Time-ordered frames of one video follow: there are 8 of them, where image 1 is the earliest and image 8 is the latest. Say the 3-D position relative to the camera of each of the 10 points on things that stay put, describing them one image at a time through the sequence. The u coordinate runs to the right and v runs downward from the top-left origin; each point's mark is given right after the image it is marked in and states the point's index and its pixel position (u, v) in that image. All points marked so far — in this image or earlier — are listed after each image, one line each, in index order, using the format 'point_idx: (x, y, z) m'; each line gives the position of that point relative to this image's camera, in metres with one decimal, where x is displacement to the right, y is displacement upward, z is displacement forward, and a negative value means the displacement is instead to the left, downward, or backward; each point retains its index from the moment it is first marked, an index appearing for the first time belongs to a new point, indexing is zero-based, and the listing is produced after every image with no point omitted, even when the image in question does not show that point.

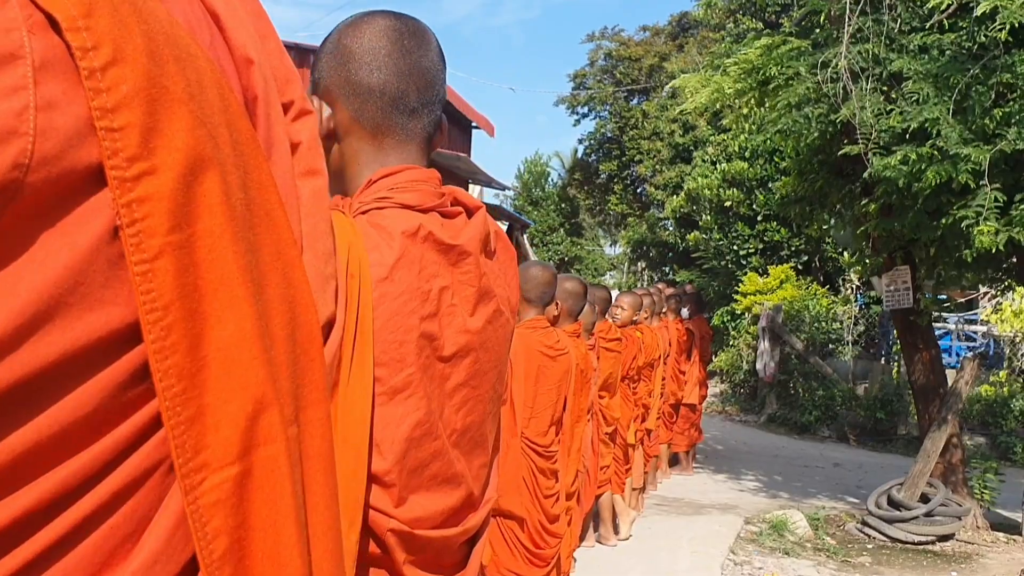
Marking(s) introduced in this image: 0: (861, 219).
0: (+2.2, +0.4, +6.9) m
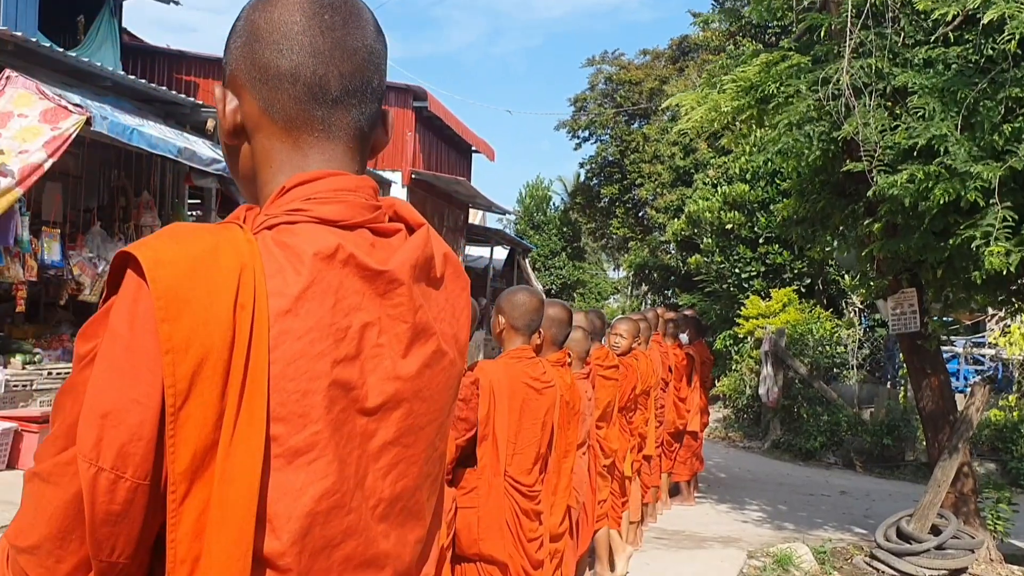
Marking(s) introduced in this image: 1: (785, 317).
0: (+2.1, +0.3, +6.7) m
1: (+3.1, -0.3, +12.9) m
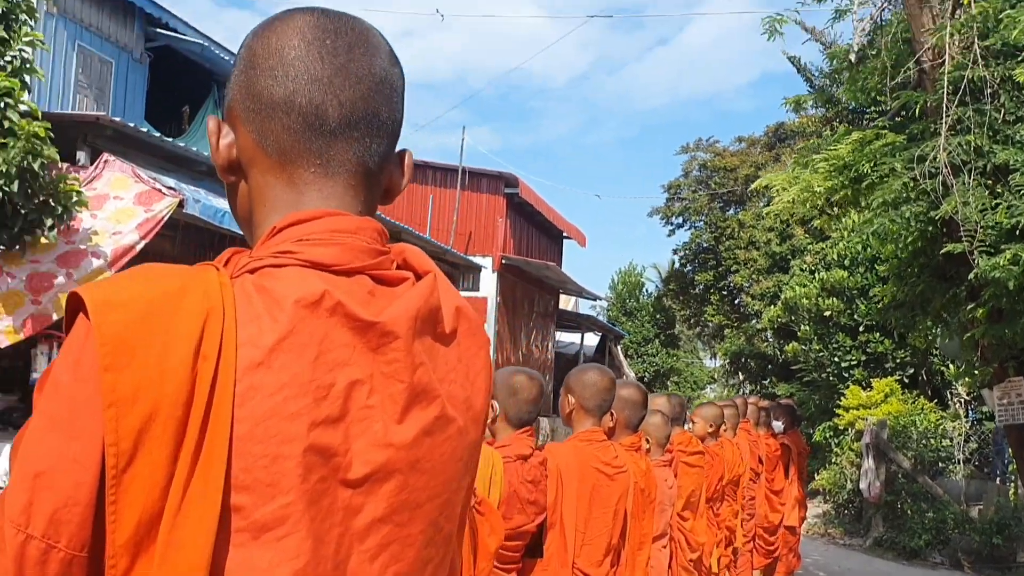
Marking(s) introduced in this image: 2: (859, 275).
0: (+2.6, -0.2, +6.4) m
1: (+4.1, -1.3, +12.4) m
2: (+4.2, +0.2, +13.8) m
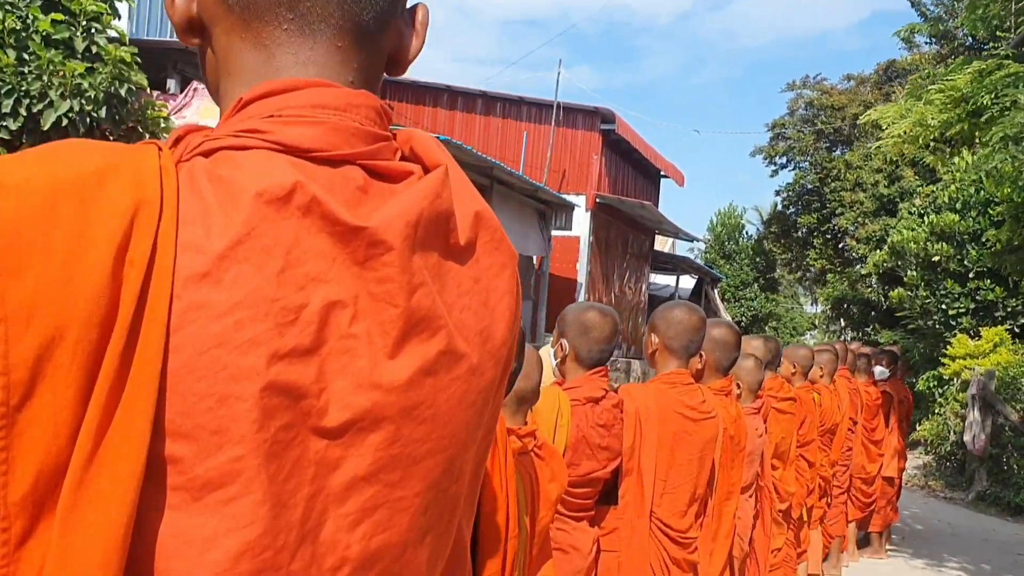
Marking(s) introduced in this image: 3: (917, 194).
0: (+3.1, +0.1, +6.0) m
1: (+5.1, -0.7, +11.9) m
2: (+5.3, +0.8, +13.2) m
3: (+5.6, +1.3, +15.8) m
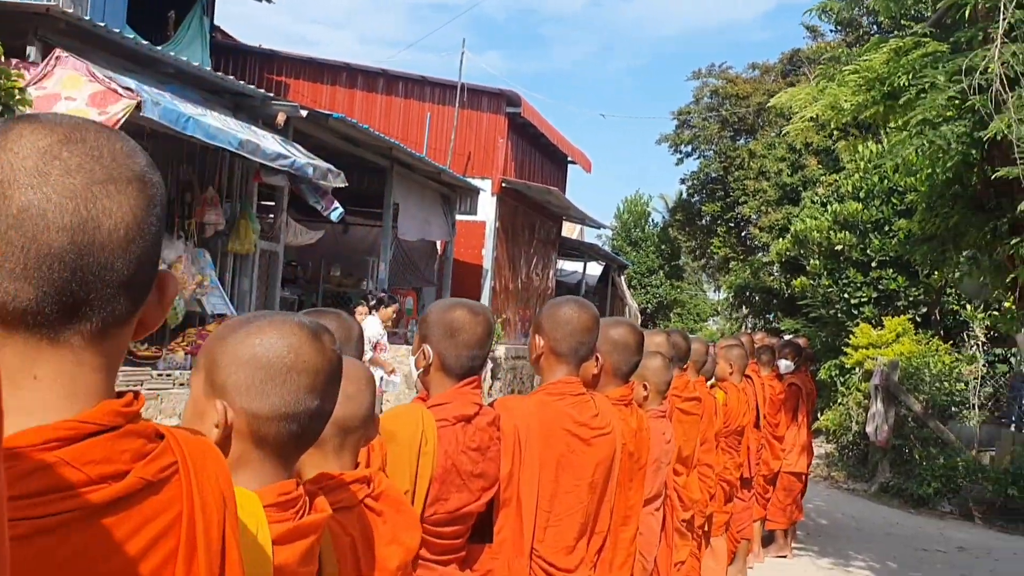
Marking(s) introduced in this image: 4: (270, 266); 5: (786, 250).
0: (+2.5, +0.1, +5.7) m
1: (+4.0, -0.6, +11.8) m
2: (+4.2, +0.9, +13.1) m
3: (+4.3, +1.5, +15.7) m
4: (-2.1, +0.2, +9.9) m
5: (+3.7, +0.5, +15.1) m
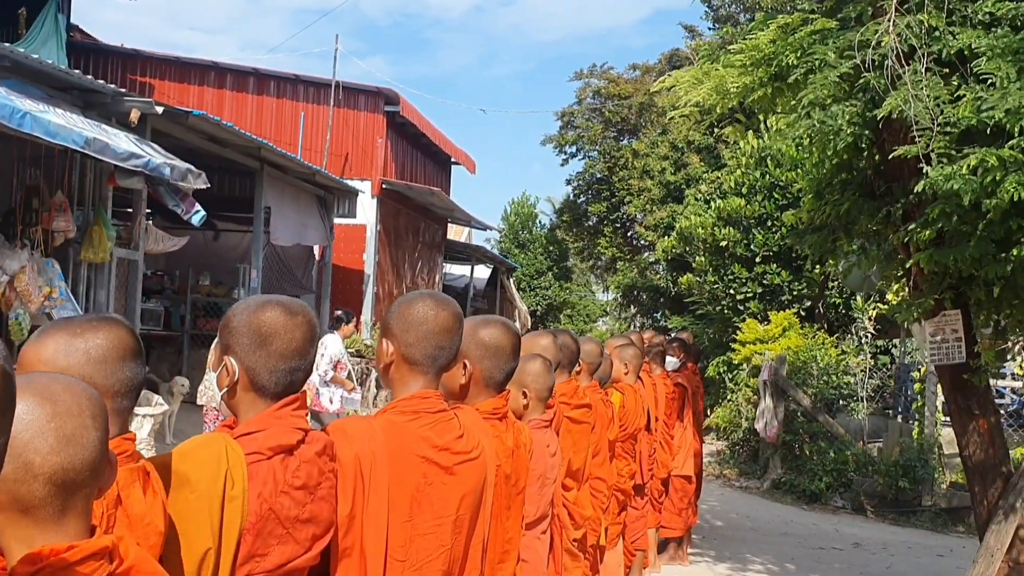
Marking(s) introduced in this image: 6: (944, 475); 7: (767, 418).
0: (+1.9, +0.2, +5.5) m
1: (+2.8, -0.6, +11.7) m
2: (+2.8, +1.0, +13.0) m
3: (+2.7, +1.5, +15.6) m
4: (-3.1, +0.1, +9.2) m
5: (+2.1, +0.5, +14.9) m
6: (+4.0, -1.7, +10.4) m
7: (+2.5, -1.3, +11.0) m
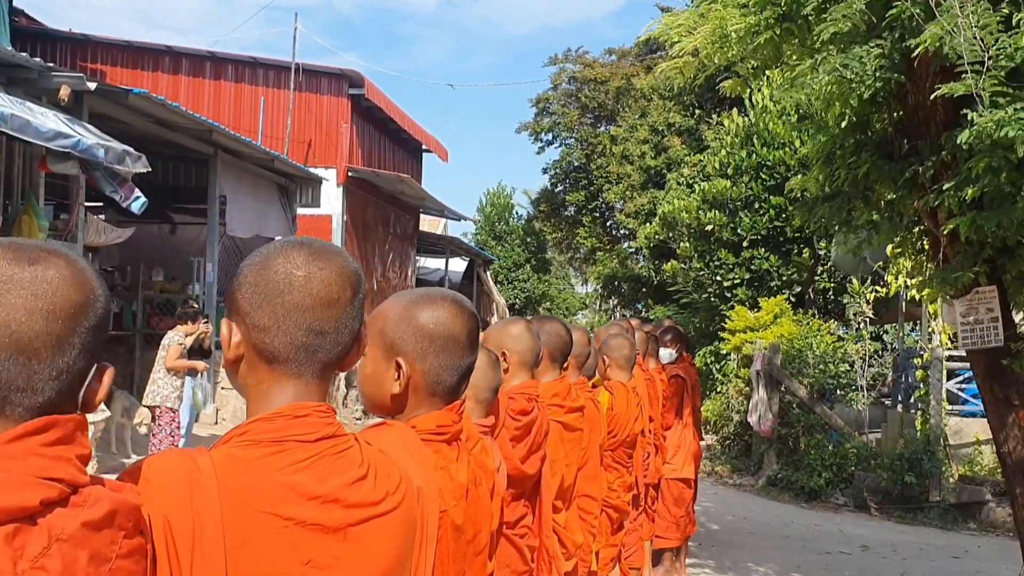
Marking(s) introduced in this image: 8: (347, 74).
0: (+1.8, +0.3, +4.8) m
1: (+2.6, -0.4, +11.0) m
2: (+2.5, +1.1, +12.3) m
3: (+2.3, +1.7, +14.9) m
4: (-3.3, +0.1, +8.4) m
5: (+1.8, +0.7, +14.2) m
6: (+3.8, -1.6, +9.7) m
7: (+2.3, -1.1, +10.3) m
8: (-2.1, +2.7, +14.5) m
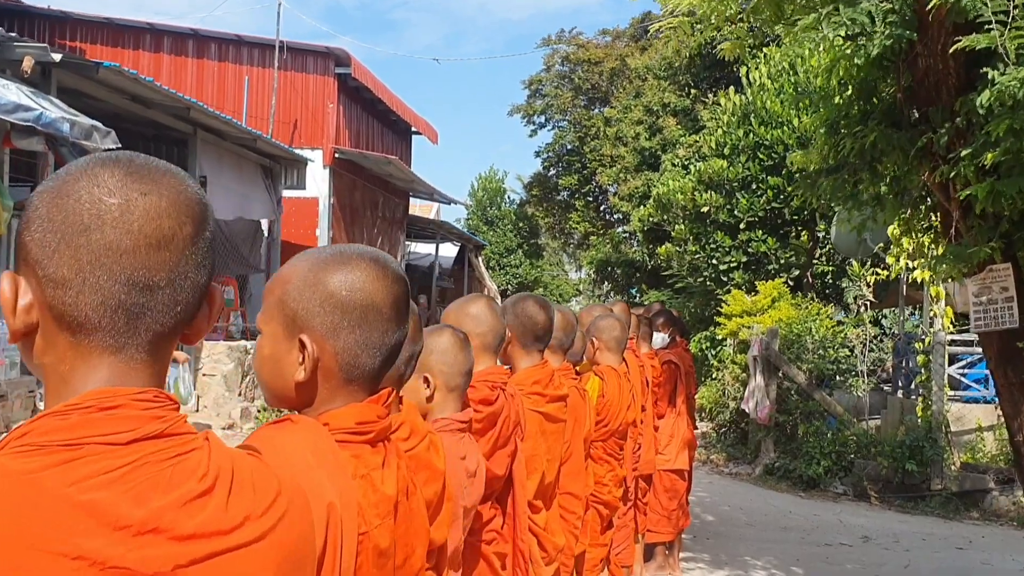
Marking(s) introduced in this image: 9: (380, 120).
0: (+1.7, +0.4, +4.5) m
1: (+2.5, -0.3, +10.7) m
2: (+2.4, +1.3, +12.0) m
3: (+2.2, +1.9, +14.6) m
4: (-3.4, +0.2, +8.0) m
5: (+1.7, +0.9, +13.9) m
6: (+3.7, -1.4, +9.4) m
7: (+2.2, -1.0, +10.0) m
8: (-2.2, +2.9, +14.1) m
9: (-1.9, +2.4, +16.4) m
